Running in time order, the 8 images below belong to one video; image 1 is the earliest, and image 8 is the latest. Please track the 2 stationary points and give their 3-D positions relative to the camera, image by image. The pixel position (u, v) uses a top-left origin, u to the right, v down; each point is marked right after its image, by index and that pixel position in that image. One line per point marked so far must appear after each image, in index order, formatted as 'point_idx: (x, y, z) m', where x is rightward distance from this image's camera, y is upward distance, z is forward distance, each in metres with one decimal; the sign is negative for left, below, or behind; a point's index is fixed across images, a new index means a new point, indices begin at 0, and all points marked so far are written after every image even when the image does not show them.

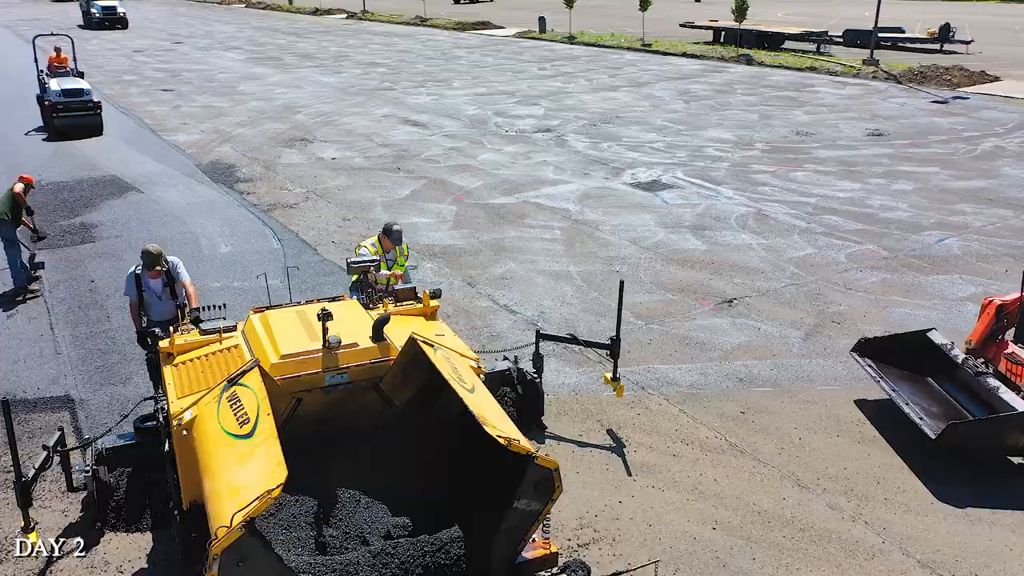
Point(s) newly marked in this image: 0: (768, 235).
0: (+4.0, +0.8, +12.9) m
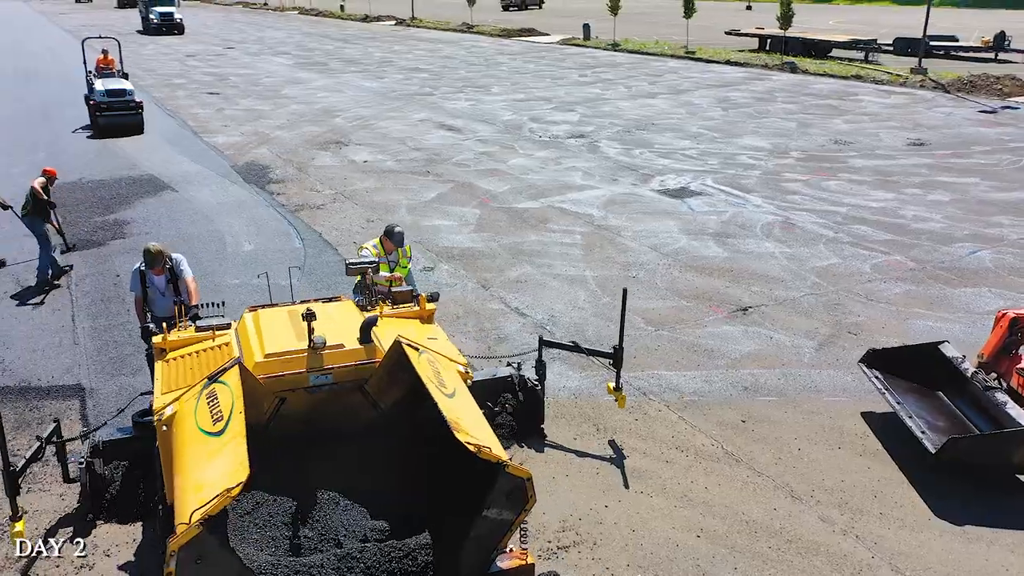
0: (+4.3, +0.7, +12.7) m
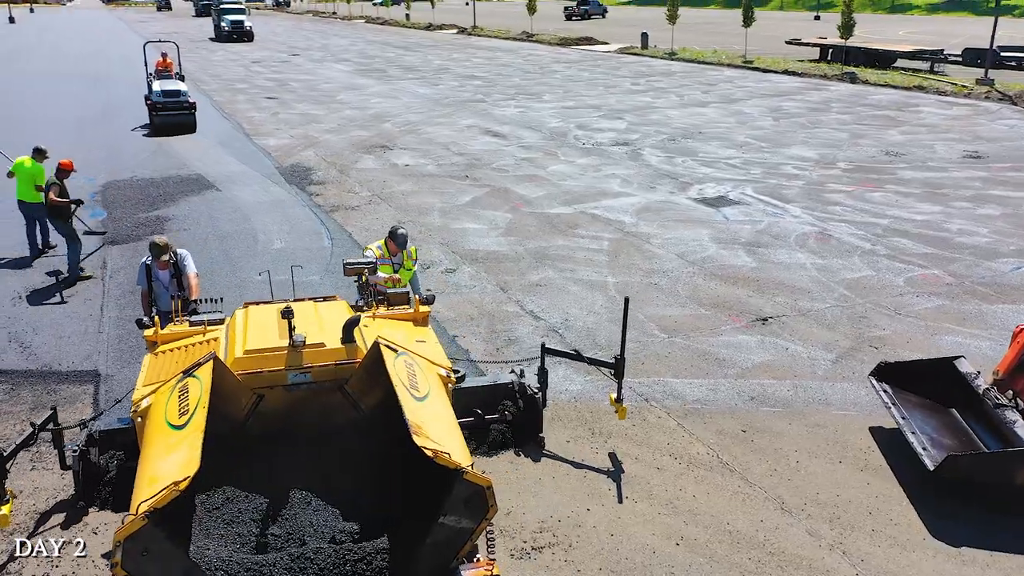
0: (+4.7, +0.5, +12.4) m
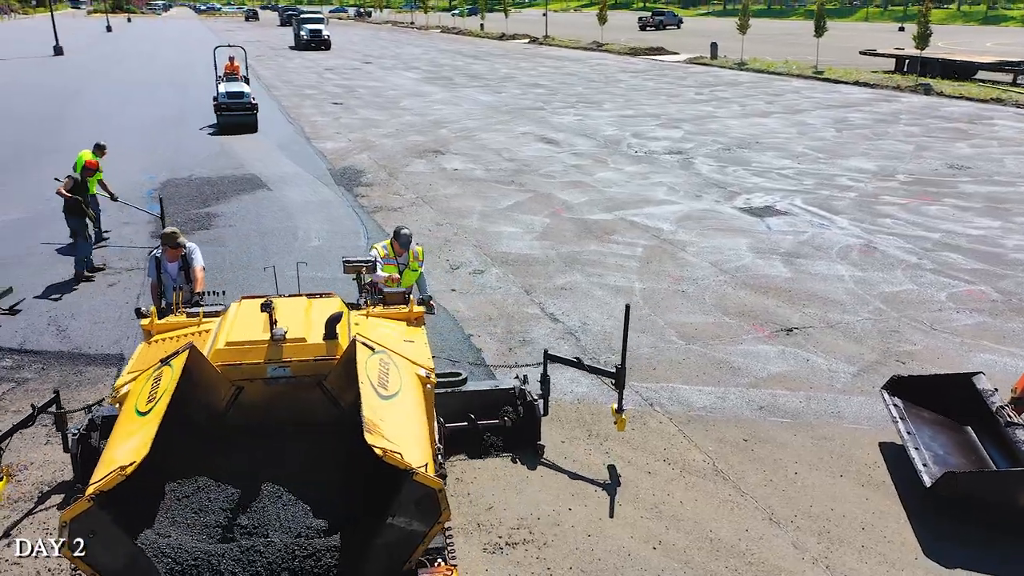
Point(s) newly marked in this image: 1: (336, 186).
0: (+5.1, +0.3, +12.0) m
1: (-3.5, +2.0, +16.6) m
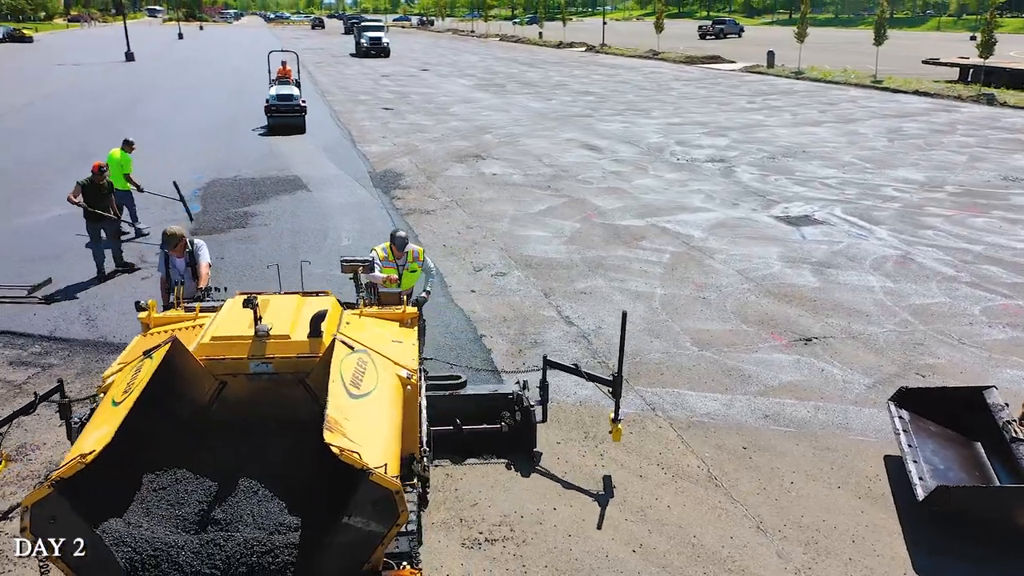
0: (+5.5, +0.1, +11.7) m
1: (-2.8, +2.0, +16.9) m
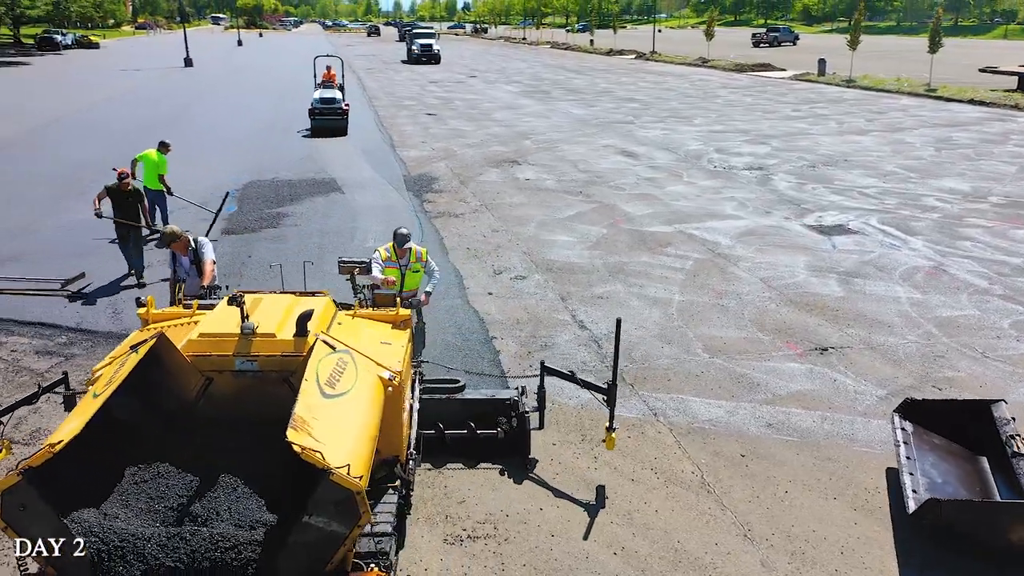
0: (+5.7, 0.0, +11.4) m
1: (-2.2, +2.0, +17.1) m
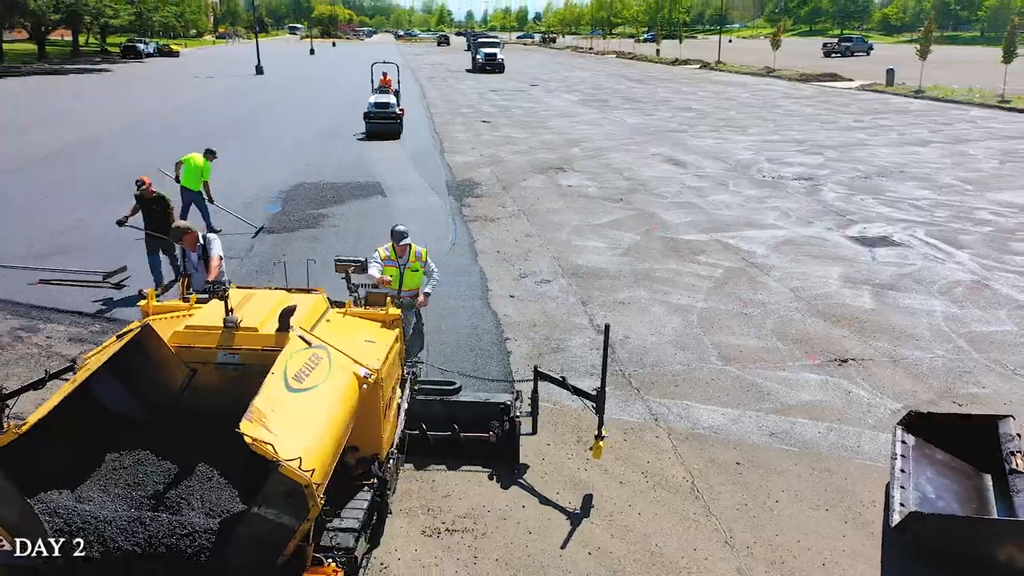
0: (+6.0, -0.2, +10.9) m
1: (-1.3, +1.9, +17.3) m
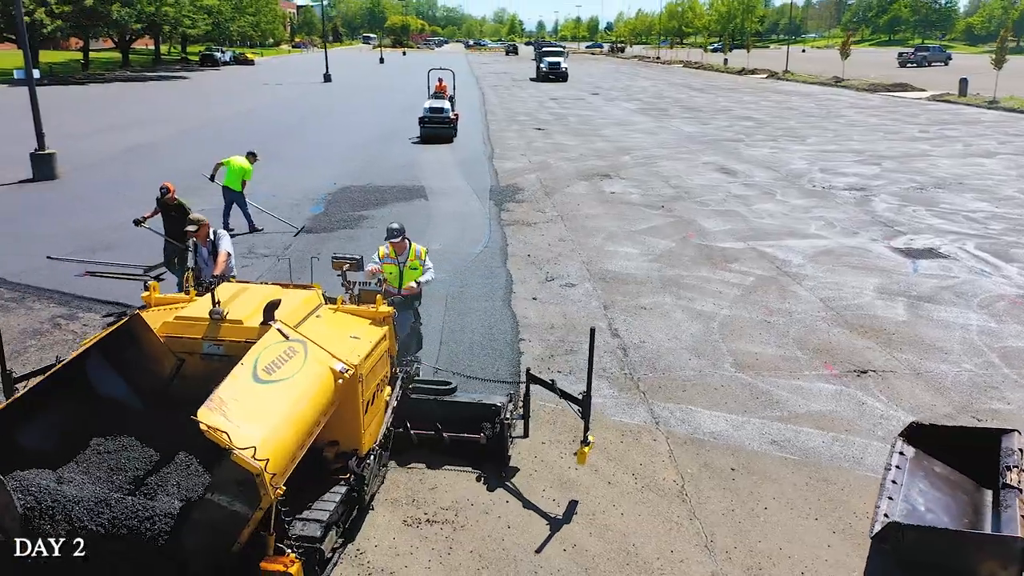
0: (+6.3, -0.4, +10.5) m
1: (-0.5, +1.8, +17.4) m
